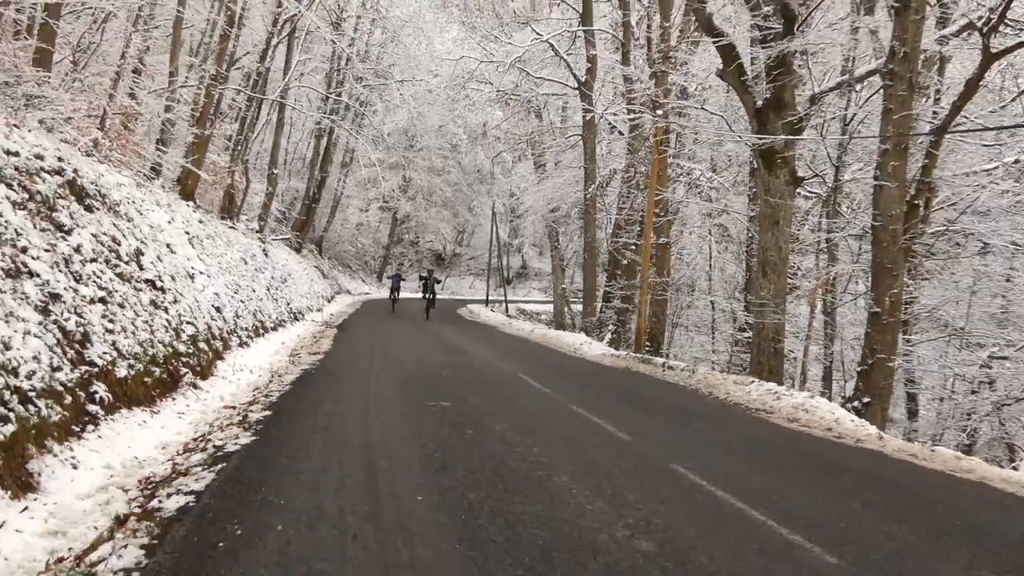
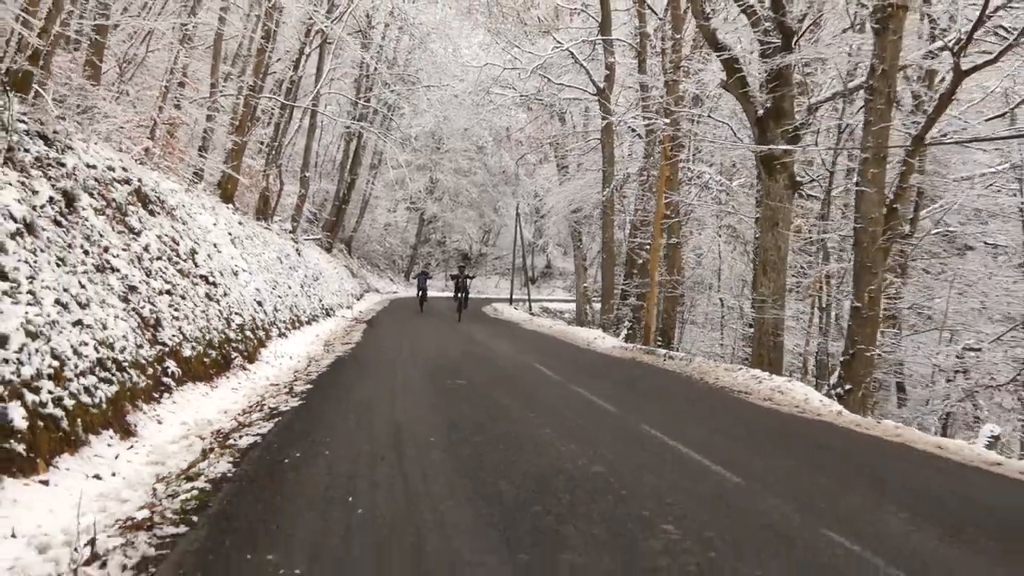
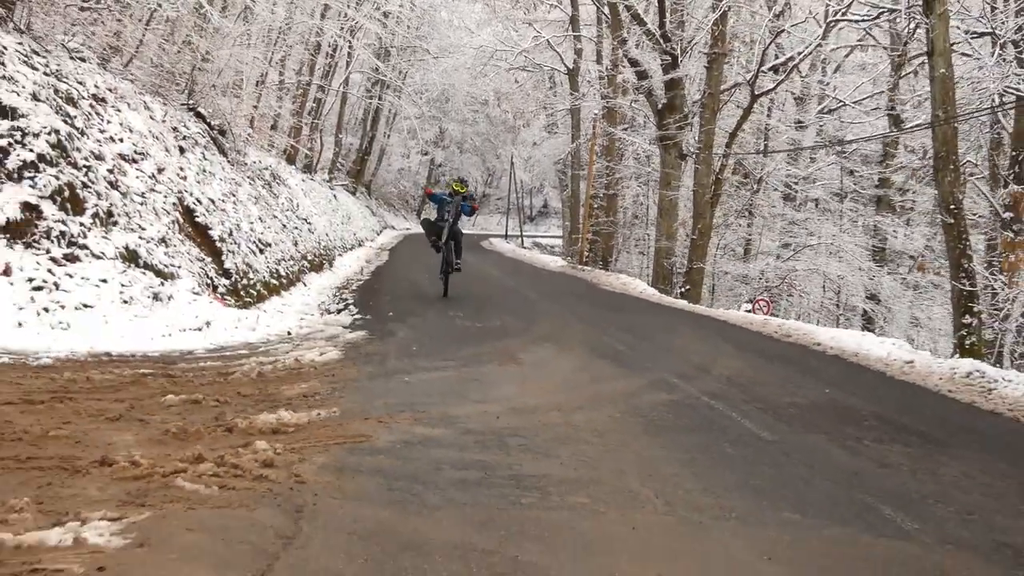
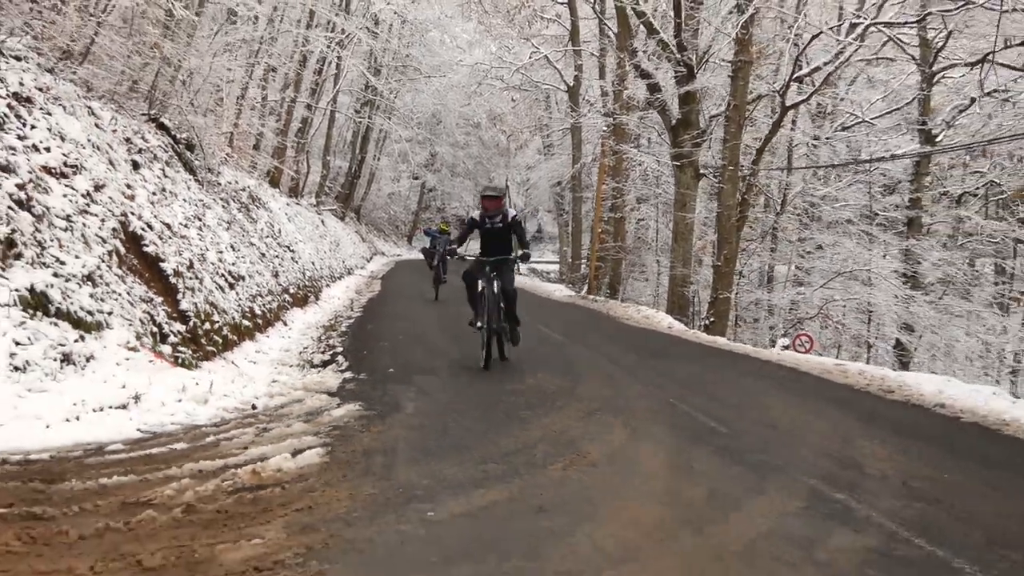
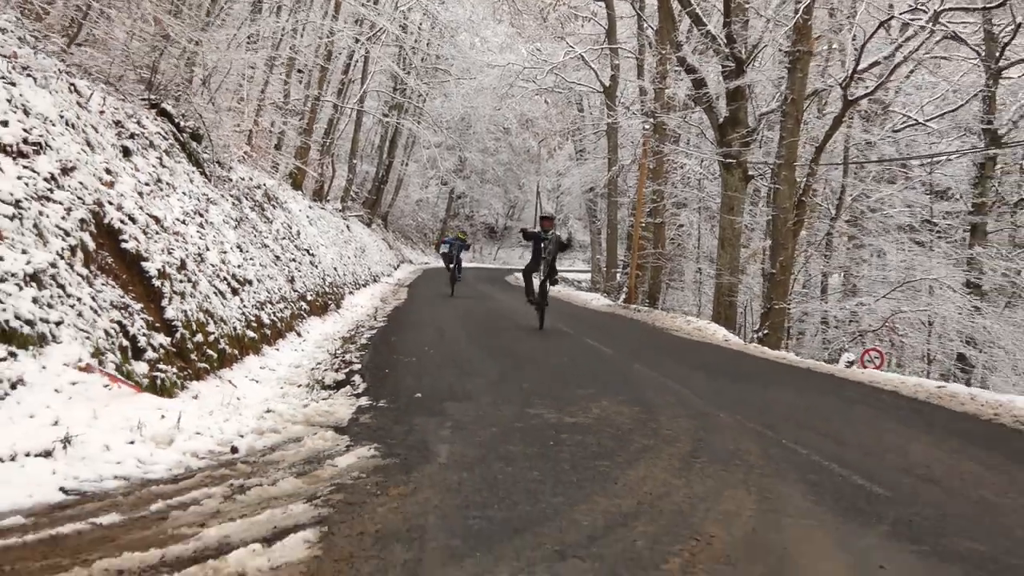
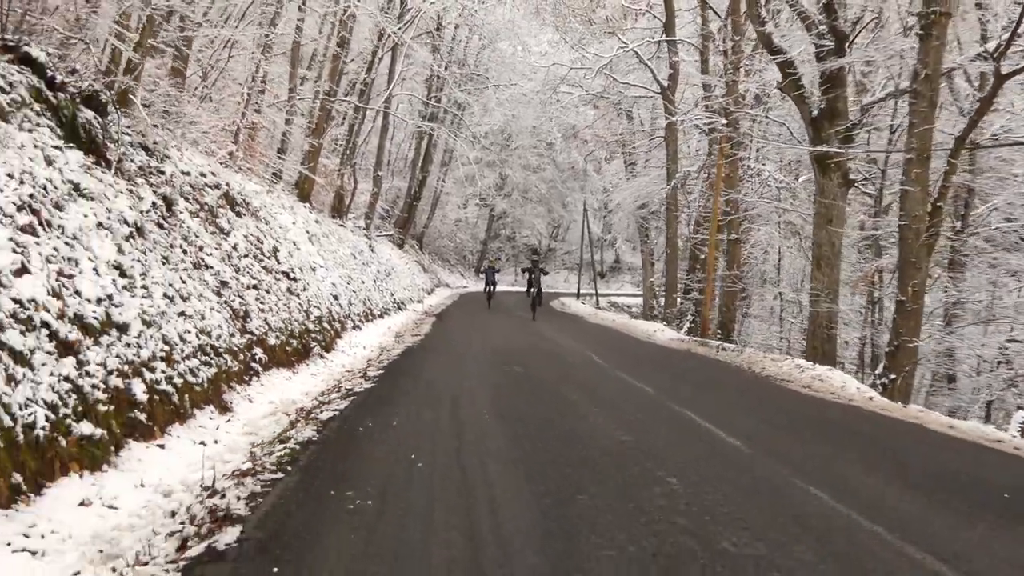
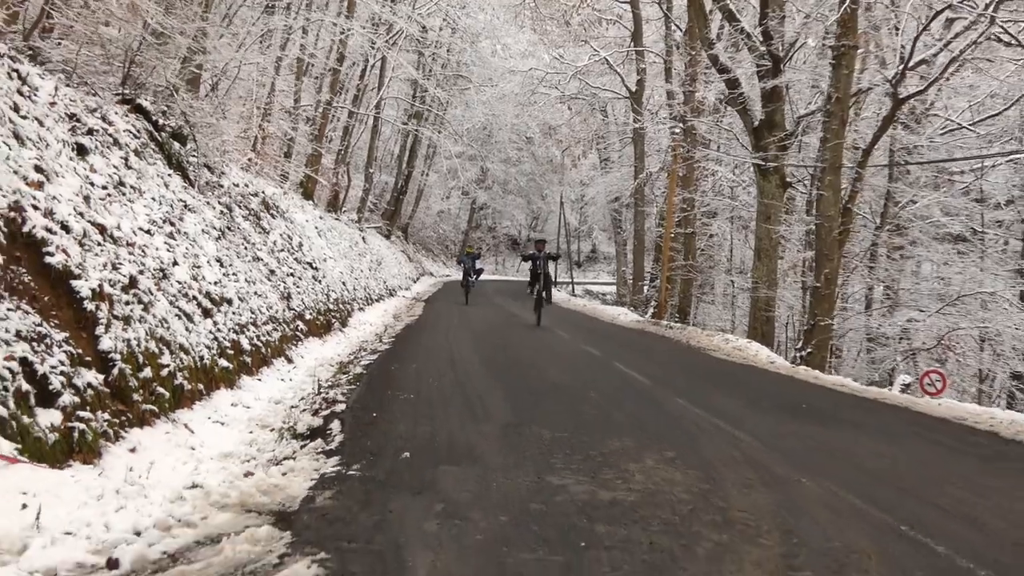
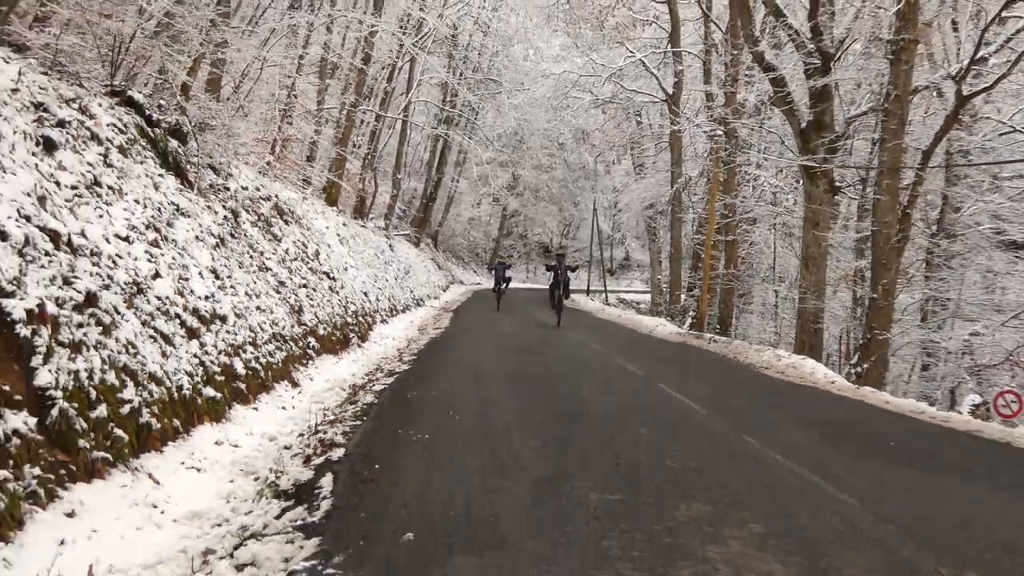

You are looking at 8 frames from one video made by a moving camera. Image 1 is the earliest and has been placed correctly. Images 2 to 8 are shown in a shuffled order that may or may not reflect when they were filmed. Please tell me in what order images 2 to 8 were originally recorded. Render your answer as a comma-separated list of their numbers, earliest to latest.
2, 6, 8, 7, 5, 4, 3
